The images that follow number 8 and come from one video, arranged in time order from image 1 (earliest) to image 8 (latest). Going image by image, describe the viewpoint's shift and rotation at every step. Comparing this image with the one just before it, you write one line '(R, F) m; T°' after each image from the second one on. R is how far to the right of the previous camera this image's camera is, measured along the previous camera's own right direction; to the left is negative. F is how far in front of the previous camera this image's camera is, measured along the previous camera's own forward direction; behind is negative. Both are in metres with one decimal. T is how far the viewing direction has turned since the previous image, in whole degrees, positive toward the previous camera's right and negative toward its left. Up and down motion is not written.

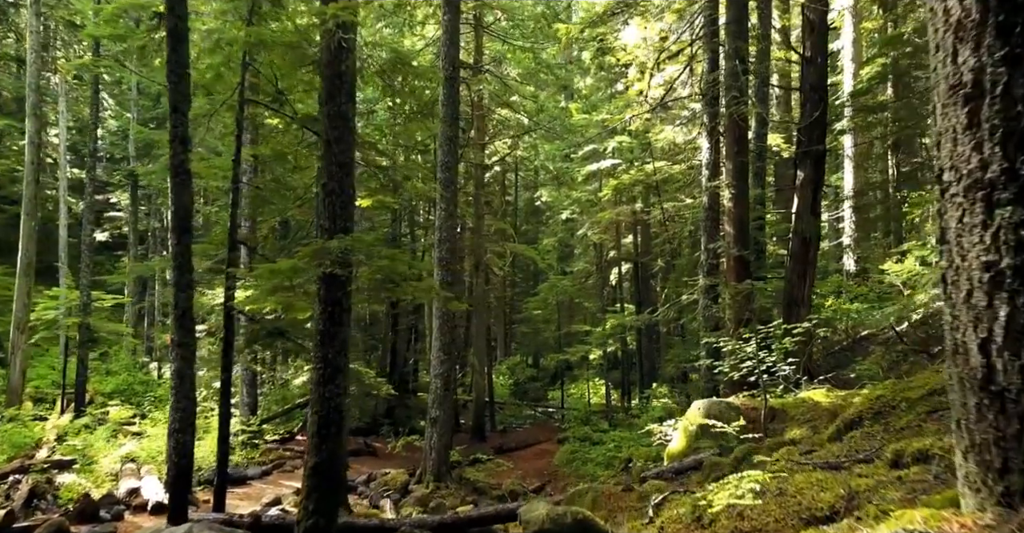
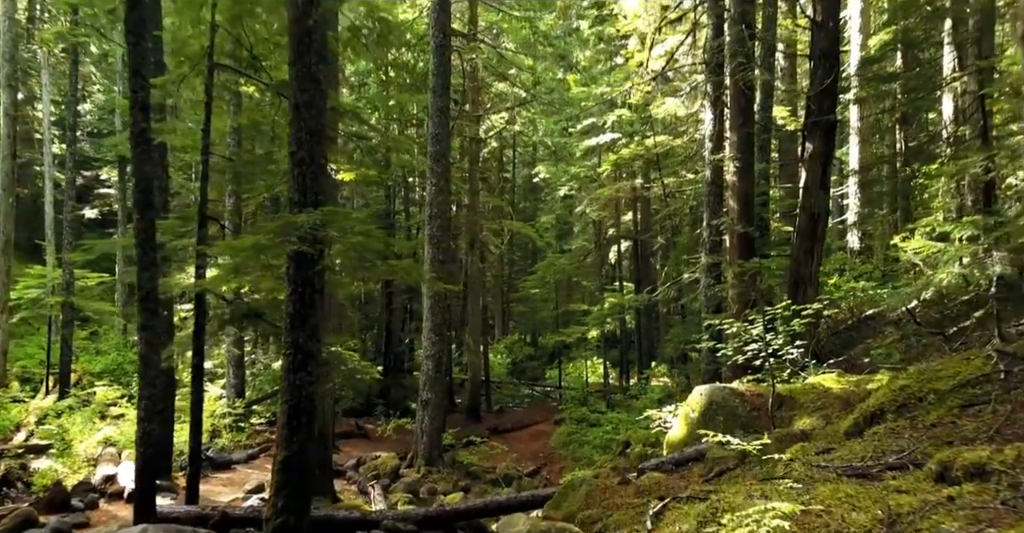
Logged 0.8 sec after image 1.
(+0.1, +0.7) m; 0°
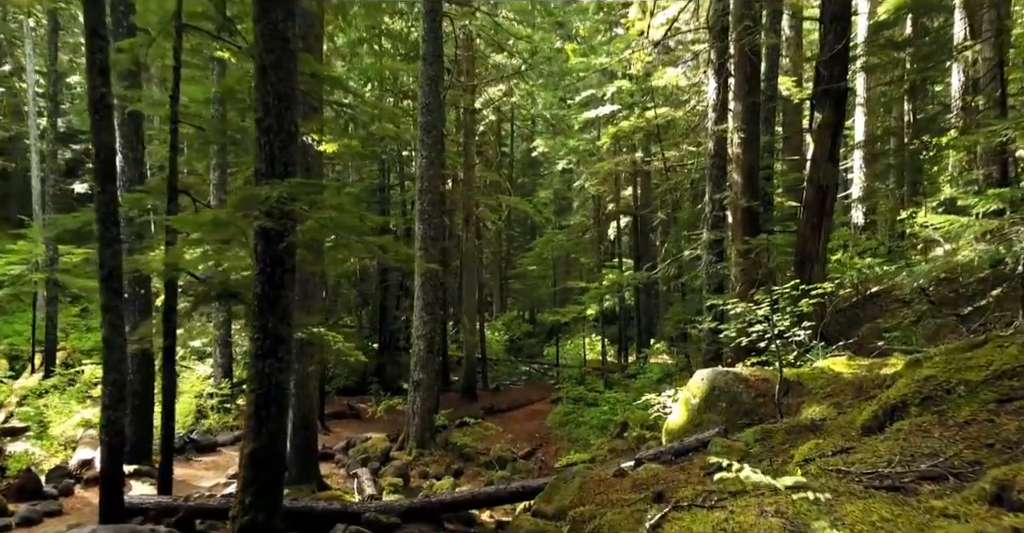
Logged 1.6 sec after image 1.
(+0.1, +0.6) m; 0°
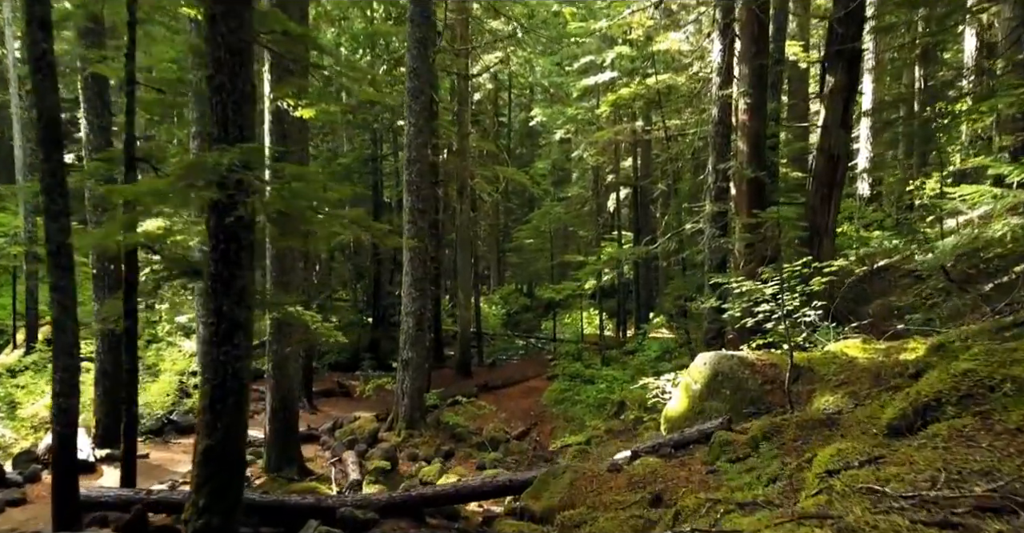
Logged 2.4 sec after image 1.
(+0.1, +0.7) m; 0°
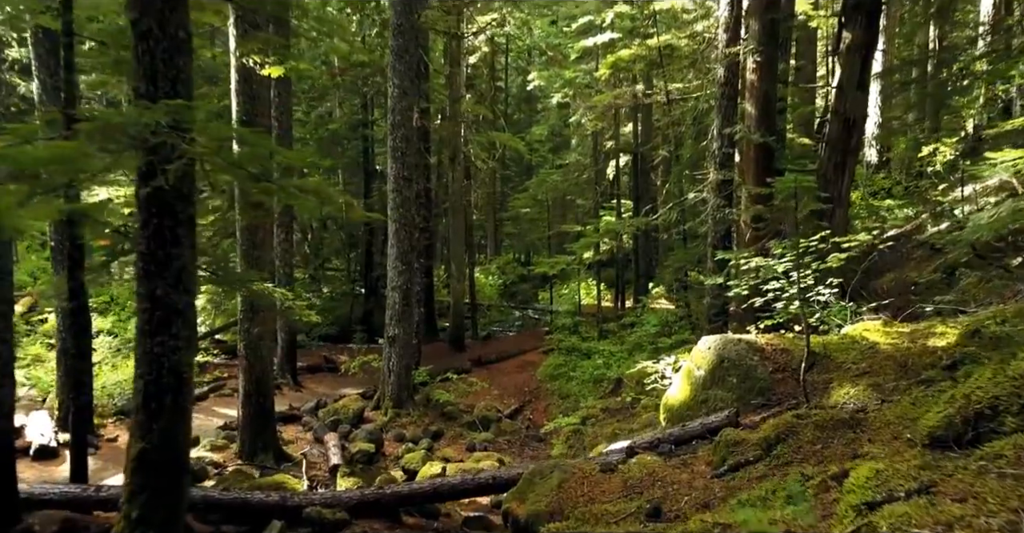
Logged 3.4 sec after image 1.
(+0.1, +0.8) m; 0°
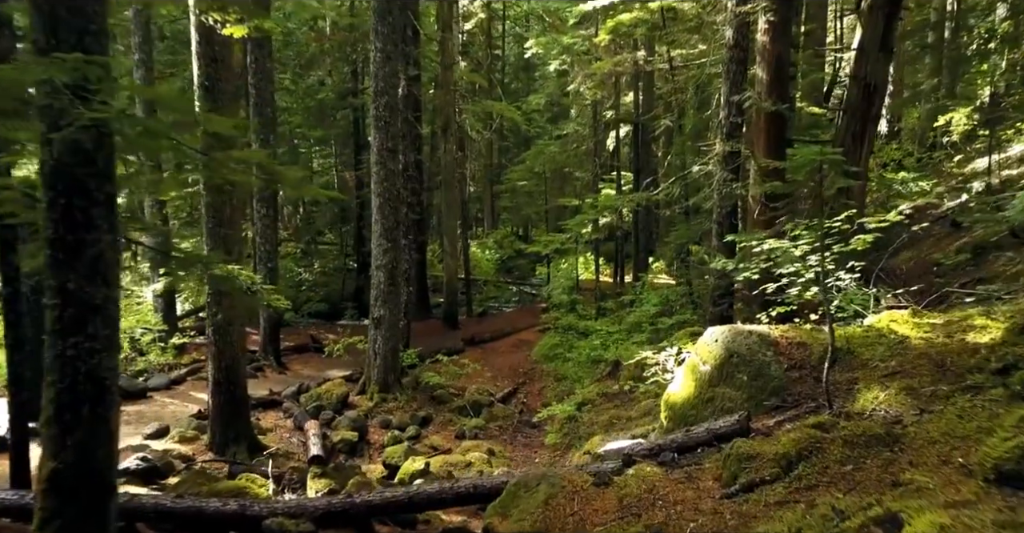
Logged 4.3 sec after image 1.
(+0.1, +0.8) m; 0°
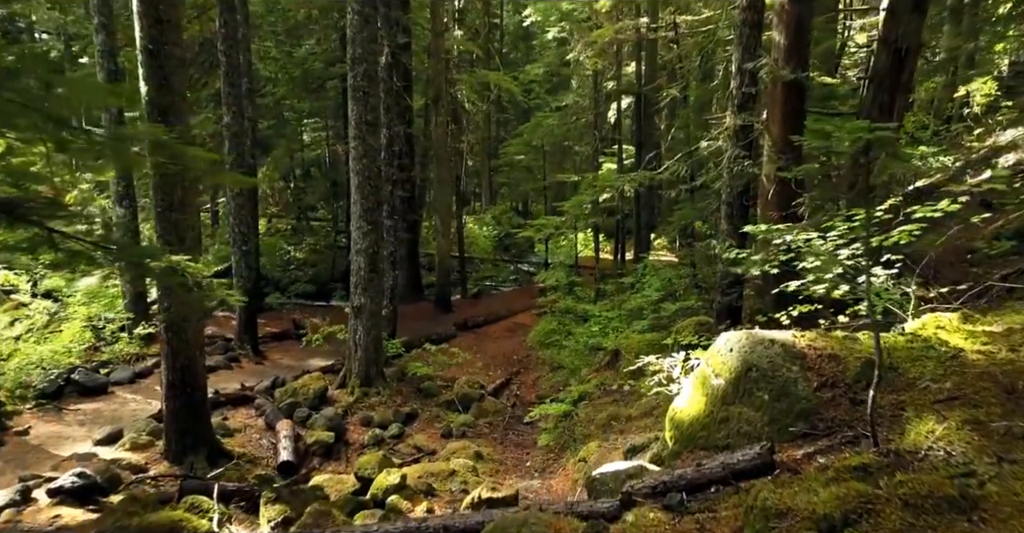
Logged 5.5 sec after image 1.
(+0.2, +1.1) m; 0°
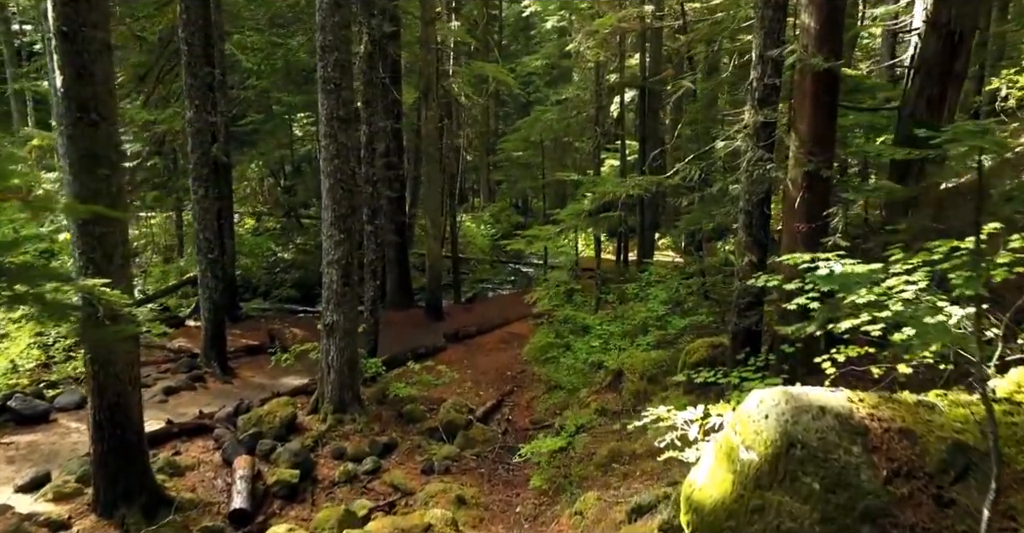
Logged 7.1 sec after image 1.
(+0.2, +1.3) m; 0°
